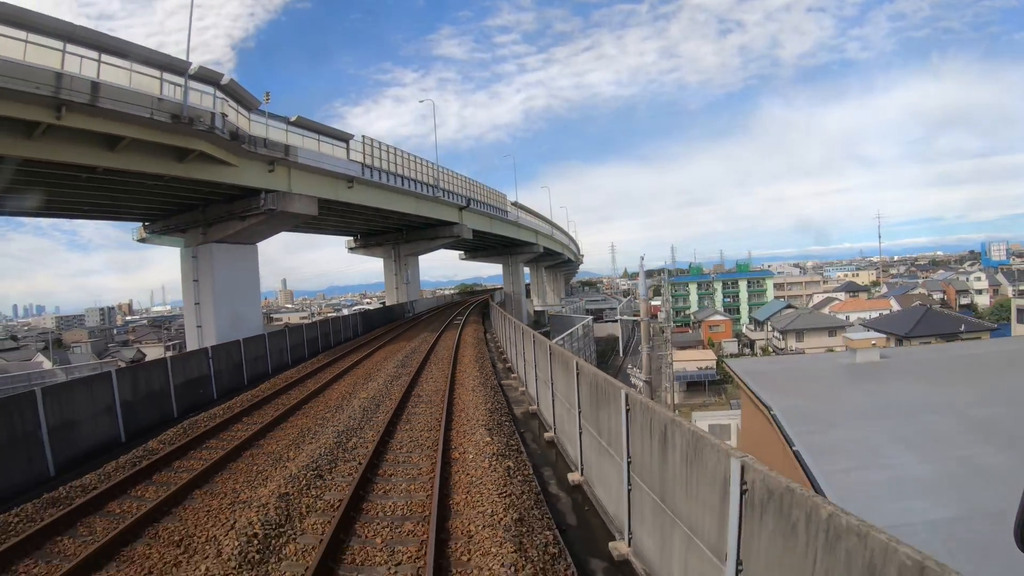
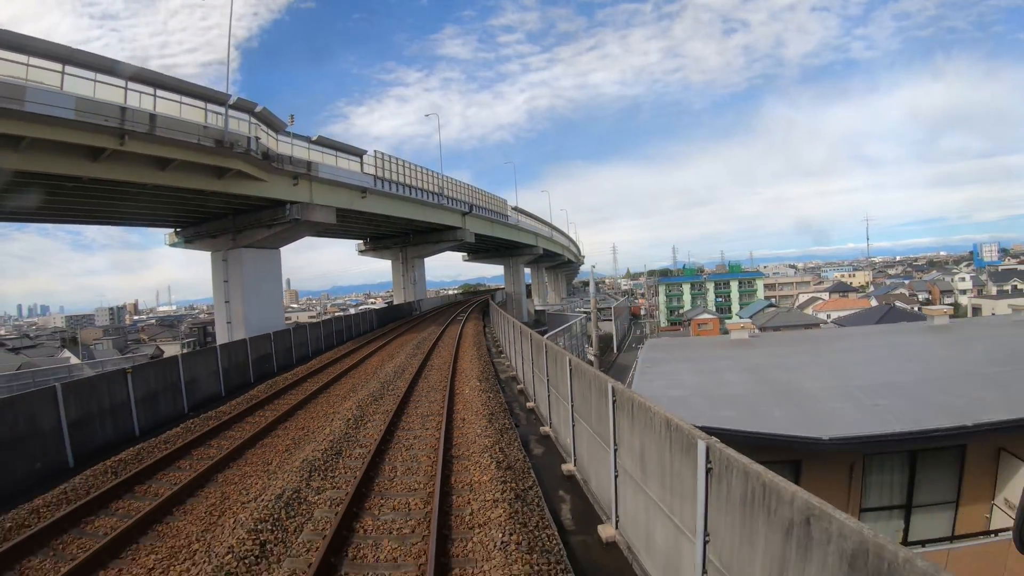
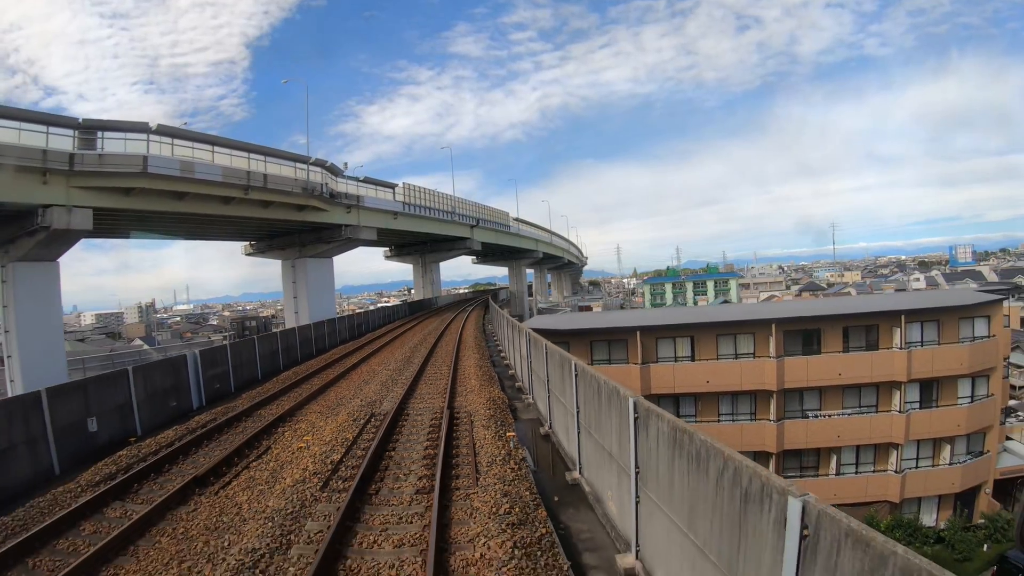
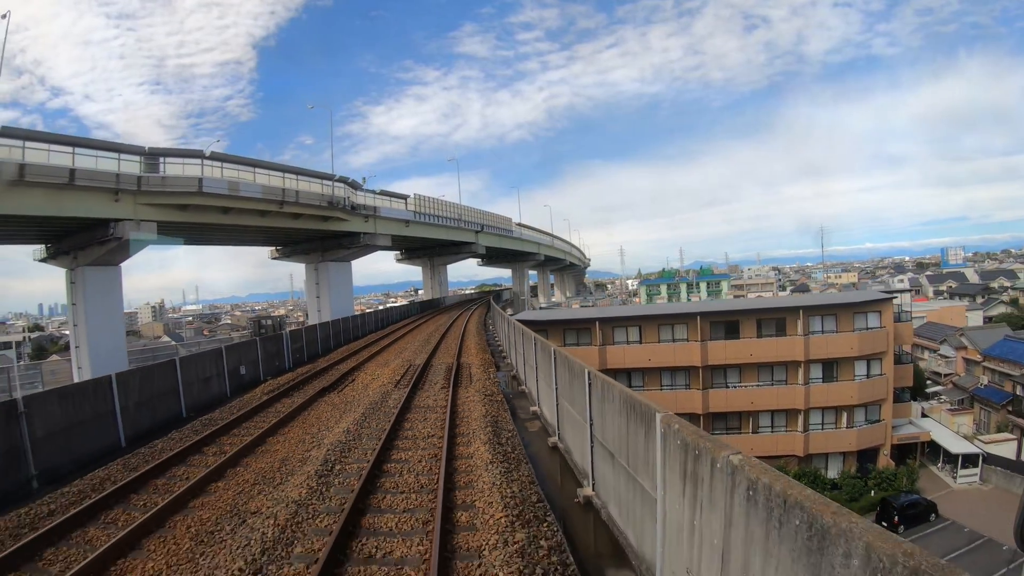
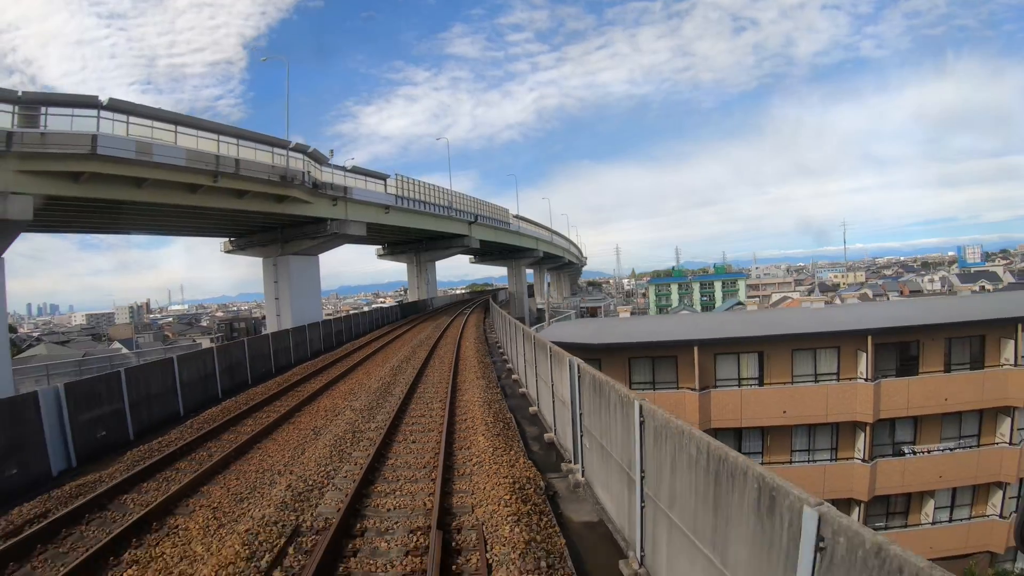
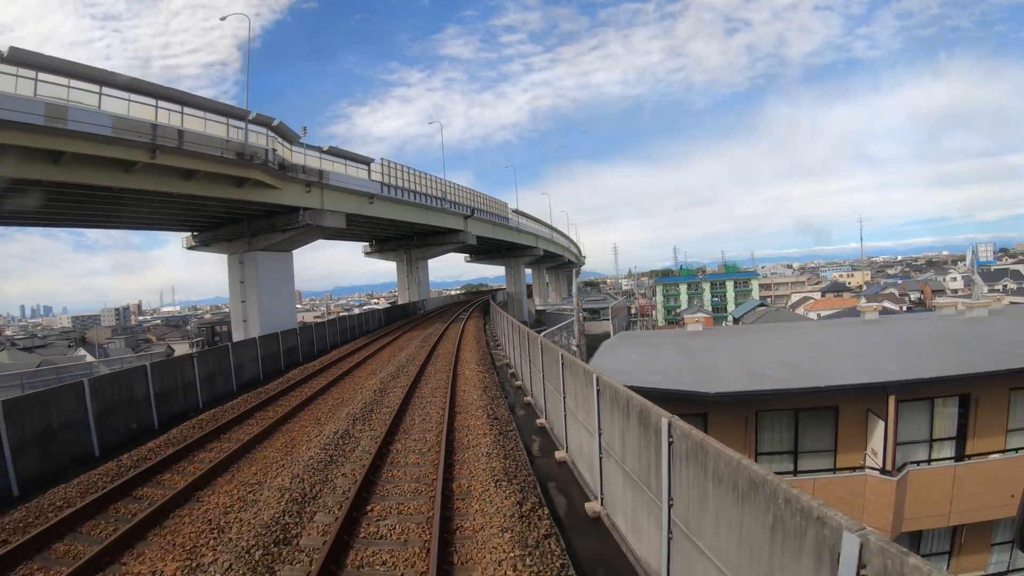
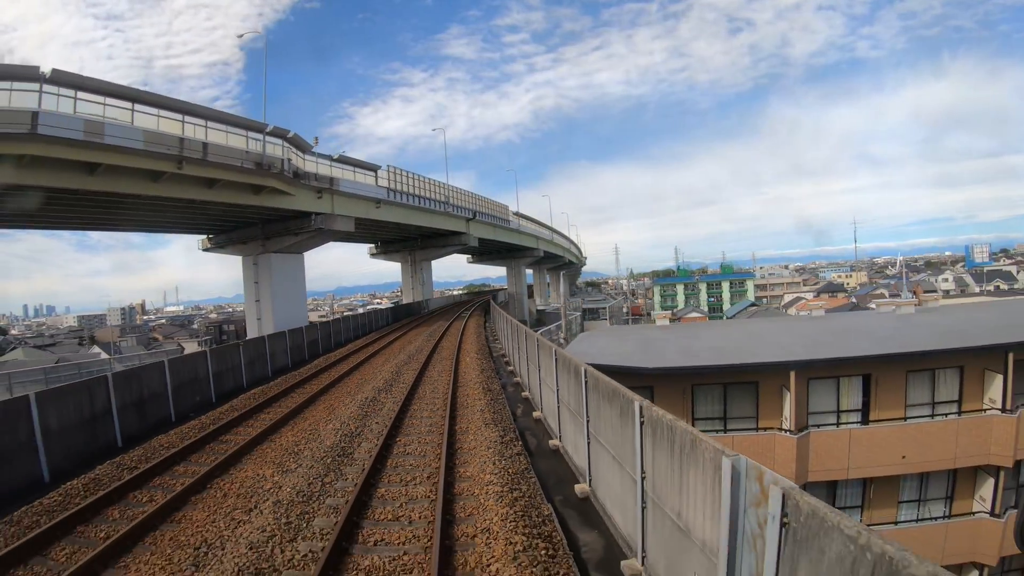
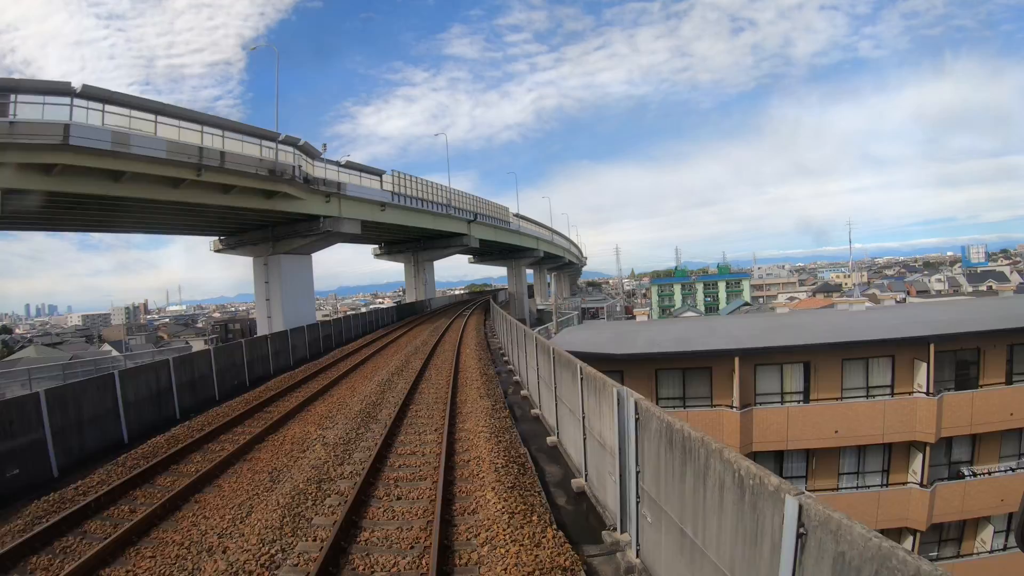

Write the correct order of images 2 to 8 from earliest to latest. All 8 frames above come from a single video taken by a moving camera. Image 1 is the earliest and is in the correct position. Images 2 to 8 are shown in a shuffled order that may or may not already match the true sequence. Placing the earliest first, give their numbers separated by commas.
2, 6, 7, 8, 5, 3, 4
